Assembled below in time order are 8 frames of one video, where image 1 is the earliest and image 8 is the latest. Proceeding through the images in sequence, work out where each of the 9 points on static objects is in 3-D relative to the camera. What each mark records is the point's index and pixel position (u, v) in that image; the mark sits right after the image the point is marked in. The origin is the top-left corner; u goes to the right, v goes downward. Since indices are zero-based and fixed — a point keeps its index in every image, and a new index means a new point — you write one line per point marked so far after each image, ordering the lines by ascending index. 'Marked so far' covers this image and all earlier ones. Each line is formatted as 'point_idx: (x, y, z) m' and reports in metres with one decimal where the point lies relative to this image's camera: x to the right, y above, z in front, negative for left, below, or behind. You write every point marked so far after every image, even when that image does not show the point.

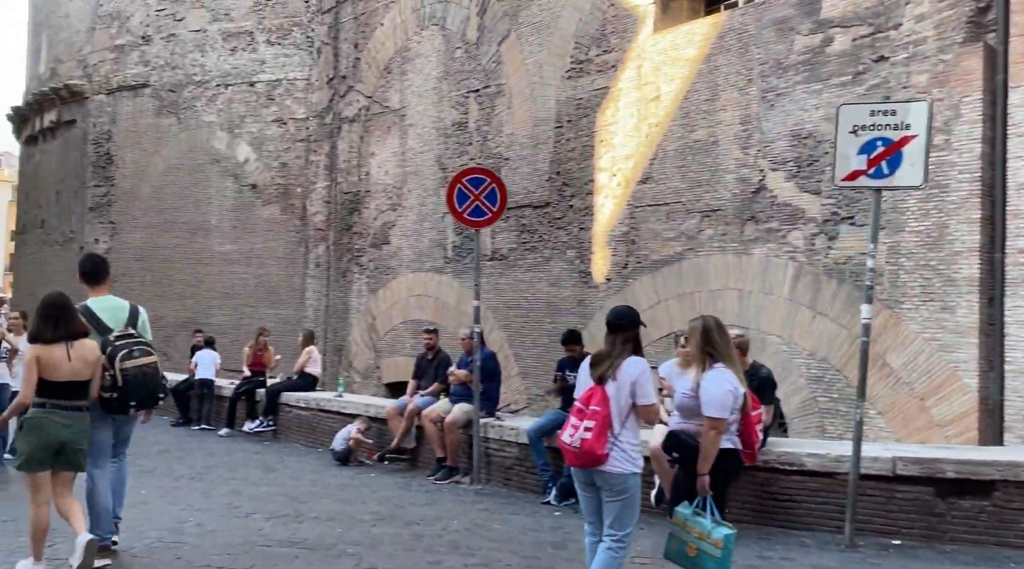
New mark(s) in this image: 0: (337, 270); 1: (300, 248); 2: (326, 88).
0: (-3.2, +0.3, +16.6) m
1: (-4.2, +0.7, +17.9) m
2: (-3.5, +3.7, +17.2) m
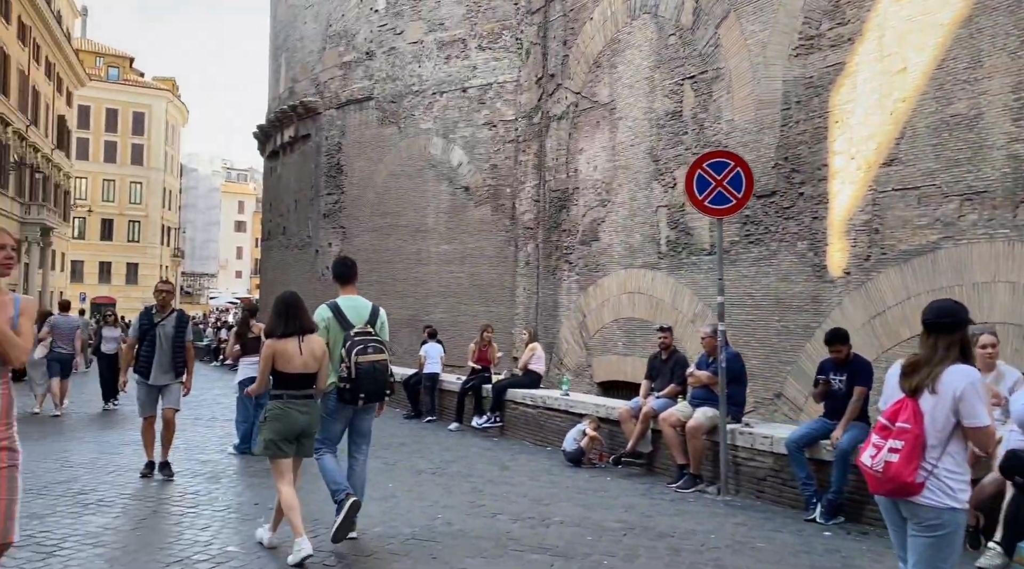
0: (+0.6, +0.3, +16.6) m
1: (-0.1, +0.7, +18.0) m
2: (+0.4, +3.7, +17.2) m
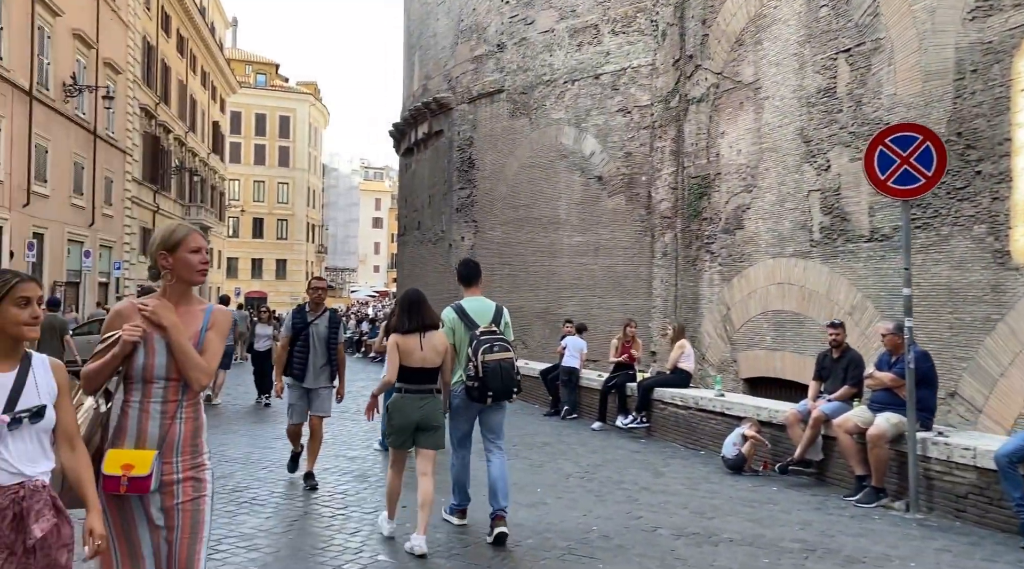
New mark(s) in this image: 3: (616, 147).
0: (+3.1, +0.5, +15.9) m
1: (+2.6, +0.9, +17.4) m
2: (+2.9, +3.9, +16.5) m
3: (+2.1, +2.7, +18.2) m
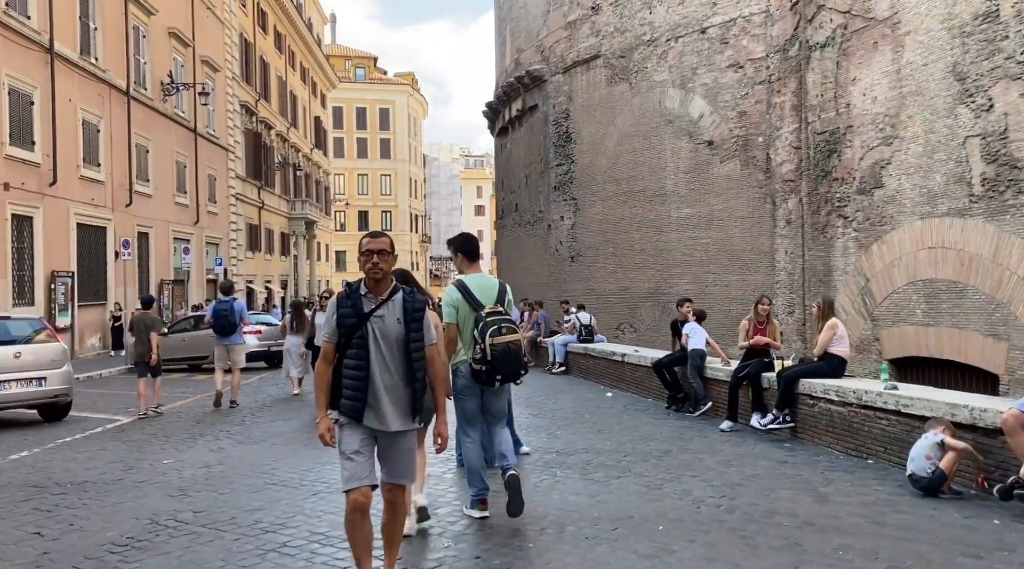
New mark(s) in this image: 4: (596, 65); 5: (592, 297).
0: (+4.7, +0.9, +14.1) m
1: (+4.4, +1.4, +15.7) m
2: (+4.5, +4.3, +14.7) m
3: (+3.9, +3.2, +16.4) m
4: (+1.8, +4.7, +19.6) m
5: (+1.7, -0.3, +19.7) m
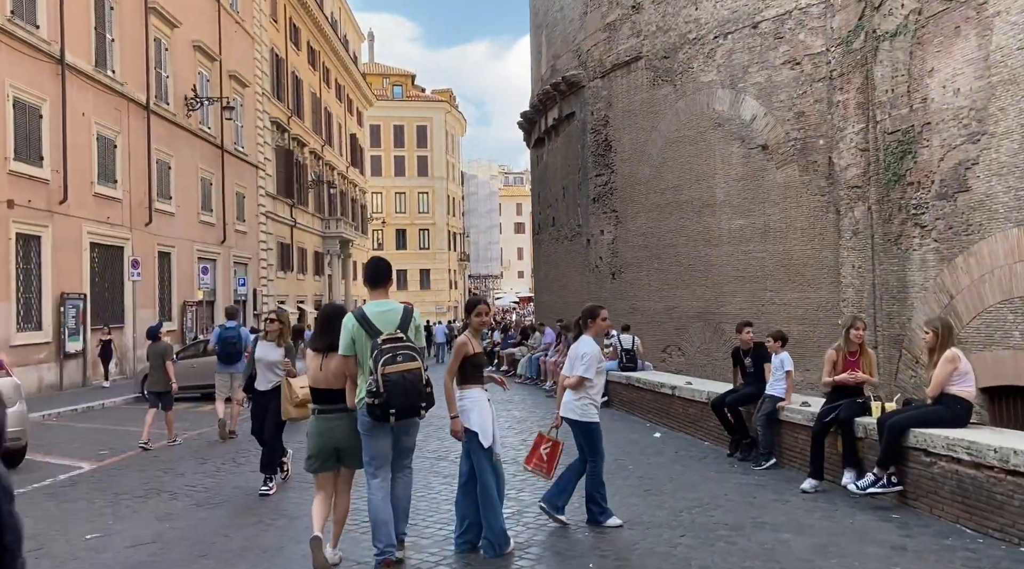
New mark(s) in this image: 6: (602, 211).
0: (+5.2, +0.7, +12.6) m
1: (+4.9, +1.1, +14.1) m
2: (+4.9, +4.1, +13.2) m
3: (+4.5, +2.9, +14.9) m
4: (+2.5, +4.4, +18.3) m
5: (+2.5, -0.6, +18.3) m
6: (+2.0, +1.6, +19.8) m
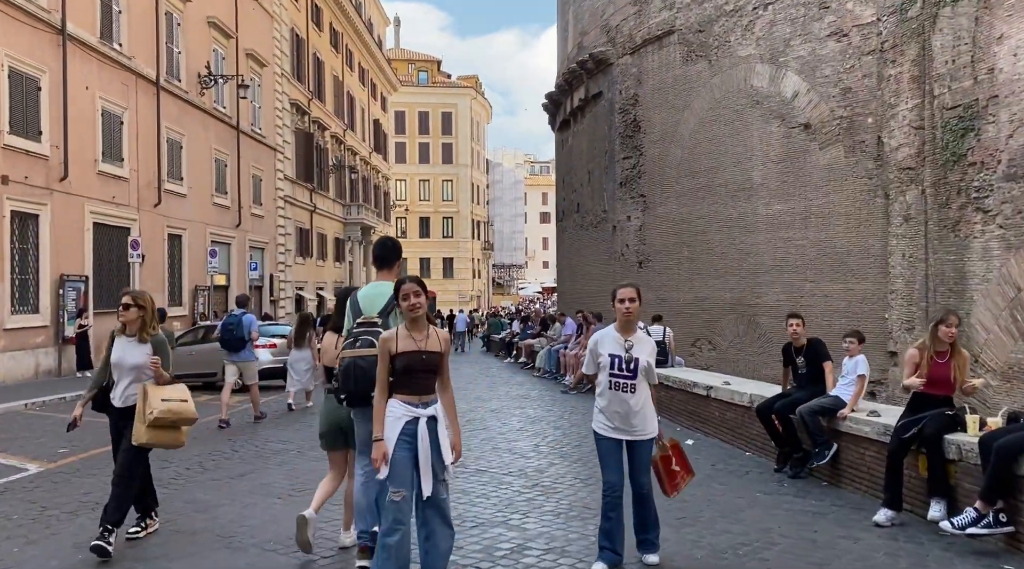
0: (+5.4, +0.8, +11.4) m
1: (+5.2, +1.2, +13.0) m
2: (+5.2, +4.2, +12.0) m
3: (+4.8, +3.0, +13.8) m
4: (+3.0, +4.6, +17.2) m
5: (+2.9, -0.4, +17.3) m
6: (+2.4, +1.8, +18.7) m
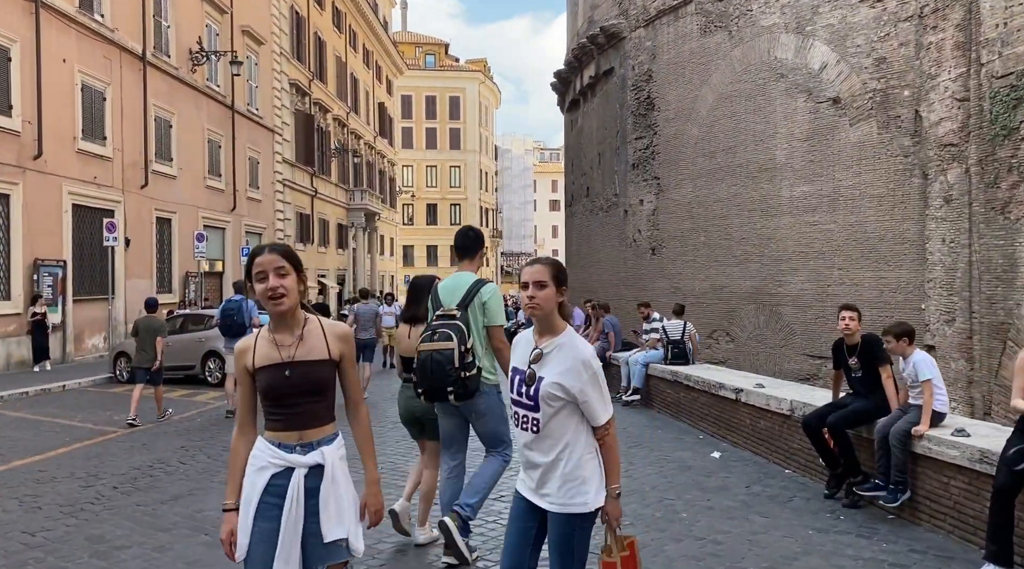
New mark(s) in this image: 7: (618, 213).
0: (+5.4, +0.9, +10.3) m
1: (+5.2, +1.4, +11.9) m
2: (+5.3, +4.4, +10.9) m
3: (+4.8, +3.2, +12.7) m
4: (+3.1, +4.8, +16.1) m
5: (+2.9, -0.2, +16.2) m
6: (+2.5, +2.1, +17.7) m
7: (+2.2, +1.5, +18.9) m
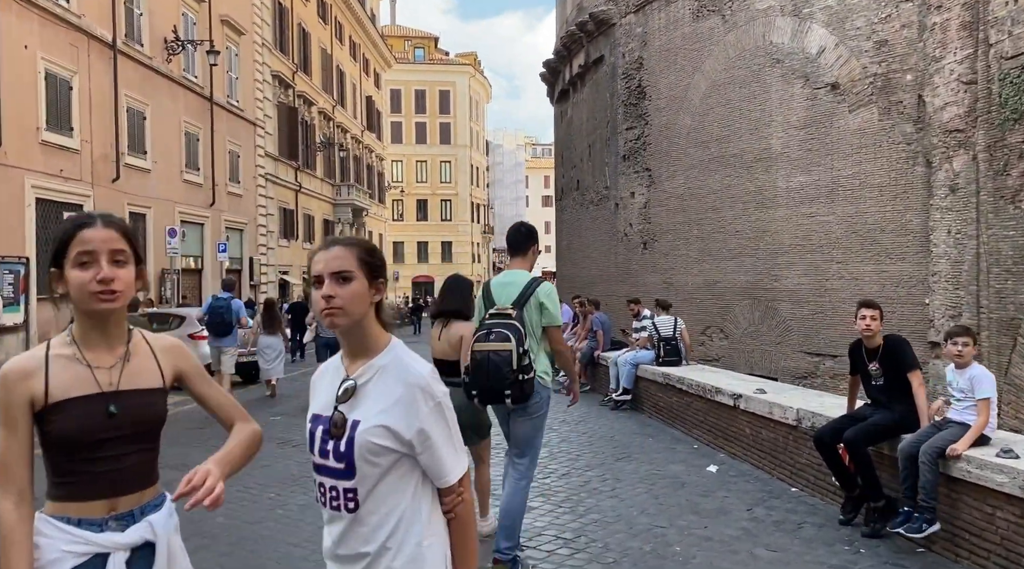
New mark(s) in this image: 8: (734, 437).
0: (+5.2, +1.0, +9.7) m
1: (+5.0, +1.4, +11.3) m
2: (+5.1, +4.4, +10.3) m
3: (+4.6, +3.3, +12.1) m
4: (+2.8, +4.9, +15.4) m
5: (+2.7, -0.1, +15.6) m
6: (+2.3, +2.2, +17.0) m
7: (+1.9, +1.6, +18.3) m
8: (+1.5, -1.0, +6.2) m
